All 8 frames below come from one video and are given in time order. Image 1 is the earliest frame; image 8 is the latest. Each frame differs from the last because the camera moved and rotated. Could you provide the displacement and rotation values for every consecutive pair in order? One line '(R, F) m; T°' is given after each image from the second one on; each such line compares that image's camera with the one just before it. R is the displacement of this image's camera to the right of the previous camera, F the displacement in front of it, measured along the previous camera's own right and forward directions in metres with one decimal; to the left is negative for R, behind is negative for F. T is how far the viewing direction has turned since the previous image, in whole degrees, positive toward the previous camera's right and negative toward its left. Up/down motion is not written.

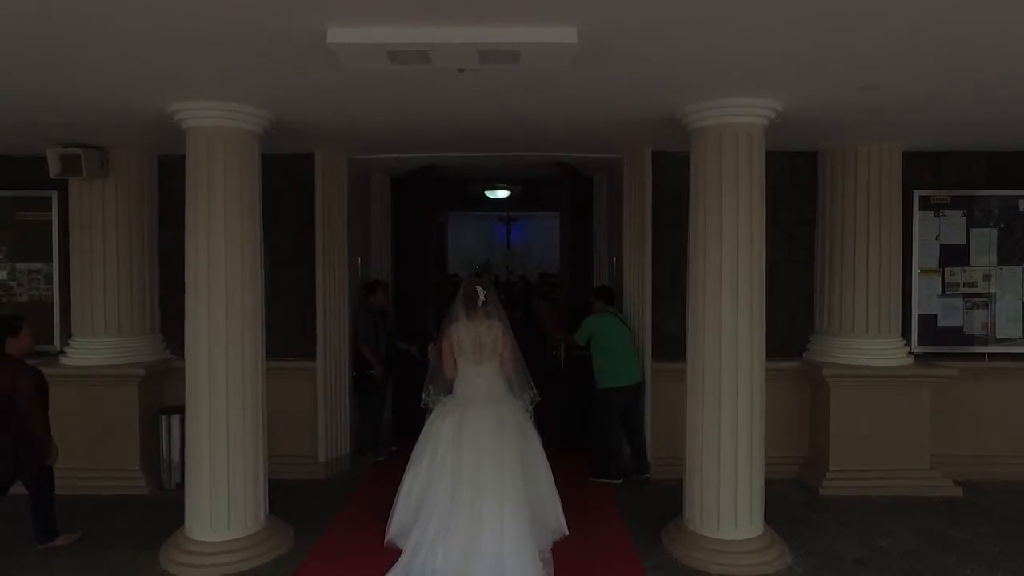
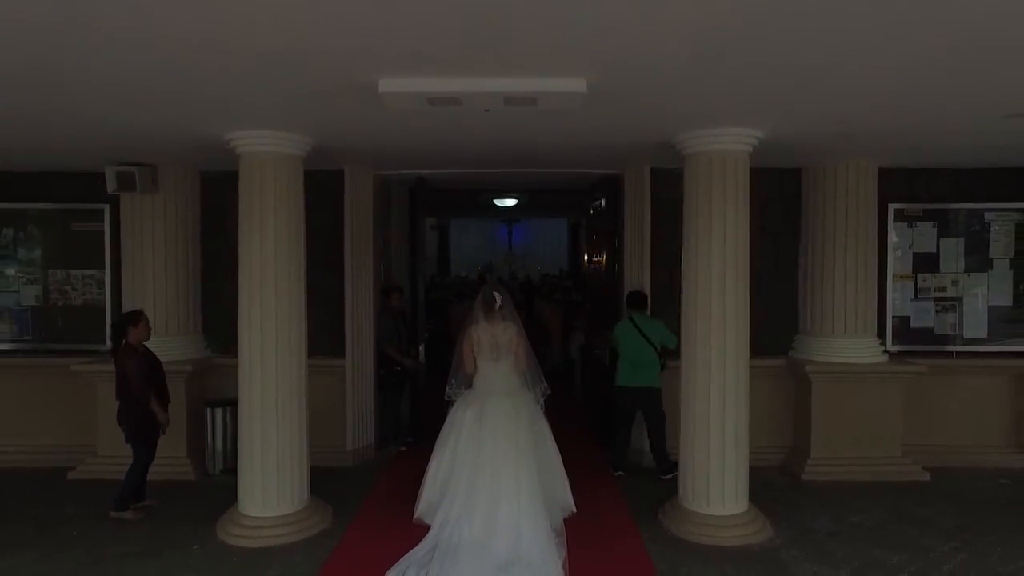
(-0.1, -0.6) m; 0°
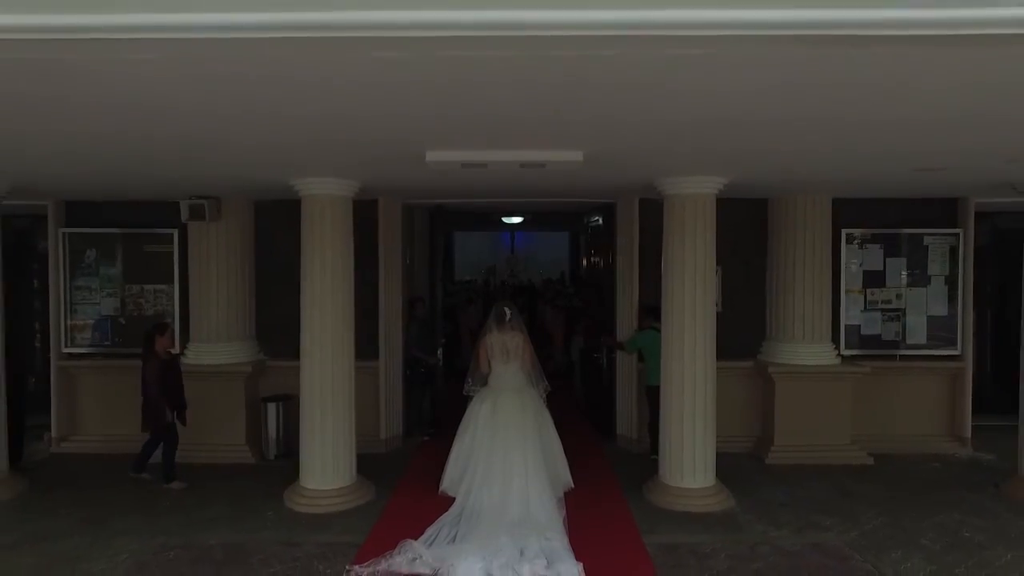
(-0.1, -1.1) m; 0°
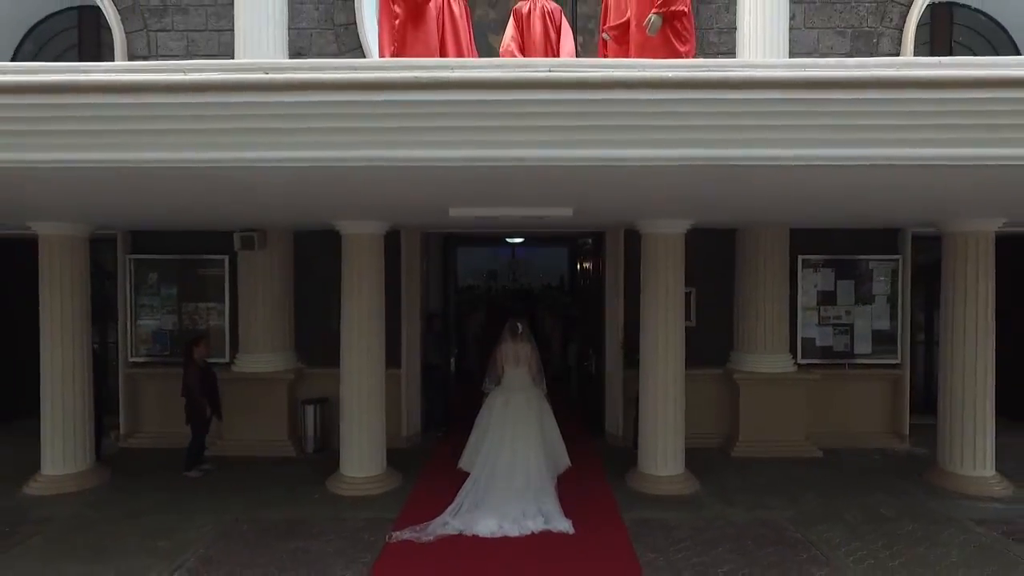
(0.0, -1.2) m; 0°
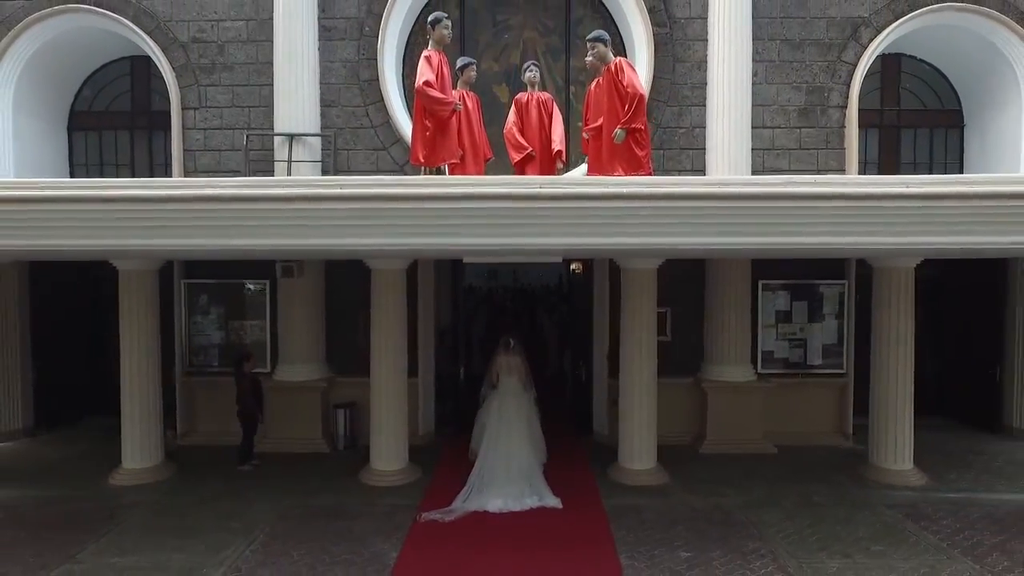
(0.0, -1.4) m; 0°
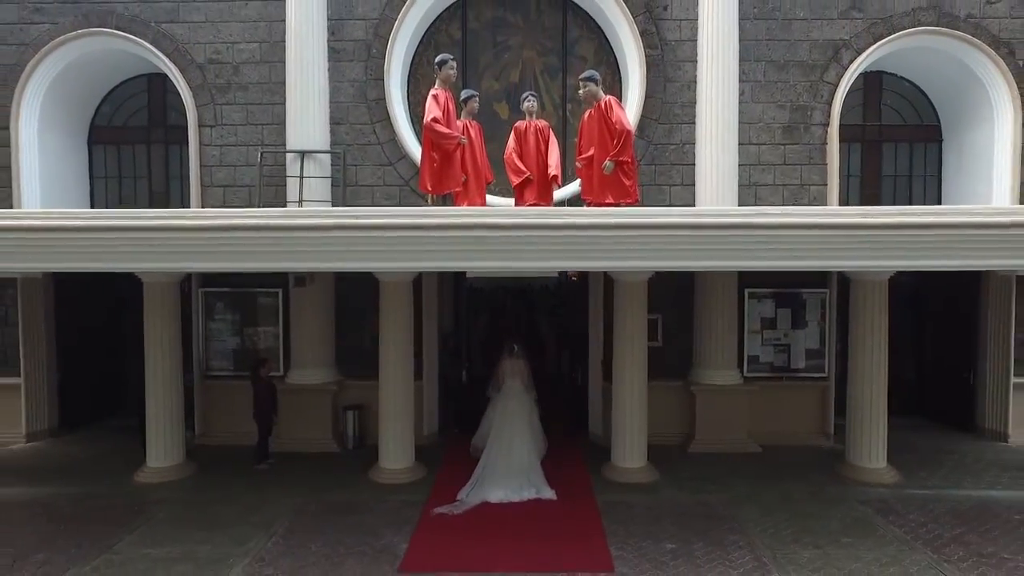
(0.0, -0.6) m; 0°
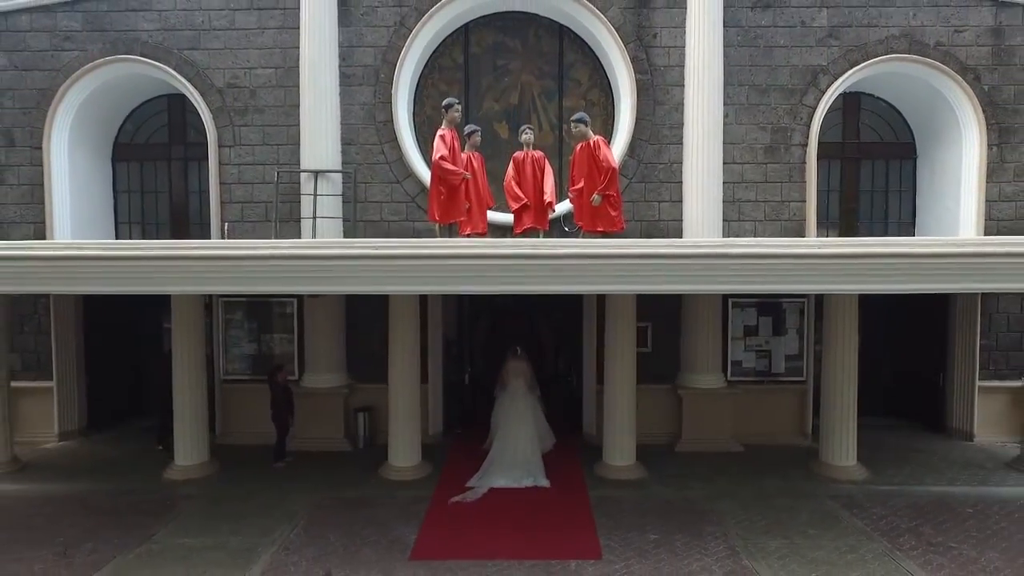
(0.0, -0.8) m; 0°
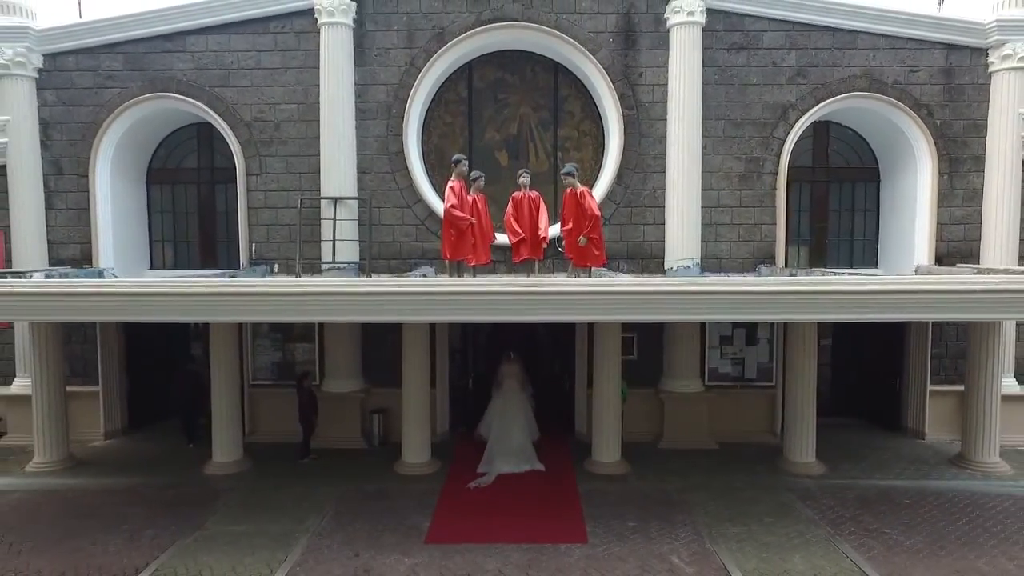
(0.0, -1.3) m; 0°
